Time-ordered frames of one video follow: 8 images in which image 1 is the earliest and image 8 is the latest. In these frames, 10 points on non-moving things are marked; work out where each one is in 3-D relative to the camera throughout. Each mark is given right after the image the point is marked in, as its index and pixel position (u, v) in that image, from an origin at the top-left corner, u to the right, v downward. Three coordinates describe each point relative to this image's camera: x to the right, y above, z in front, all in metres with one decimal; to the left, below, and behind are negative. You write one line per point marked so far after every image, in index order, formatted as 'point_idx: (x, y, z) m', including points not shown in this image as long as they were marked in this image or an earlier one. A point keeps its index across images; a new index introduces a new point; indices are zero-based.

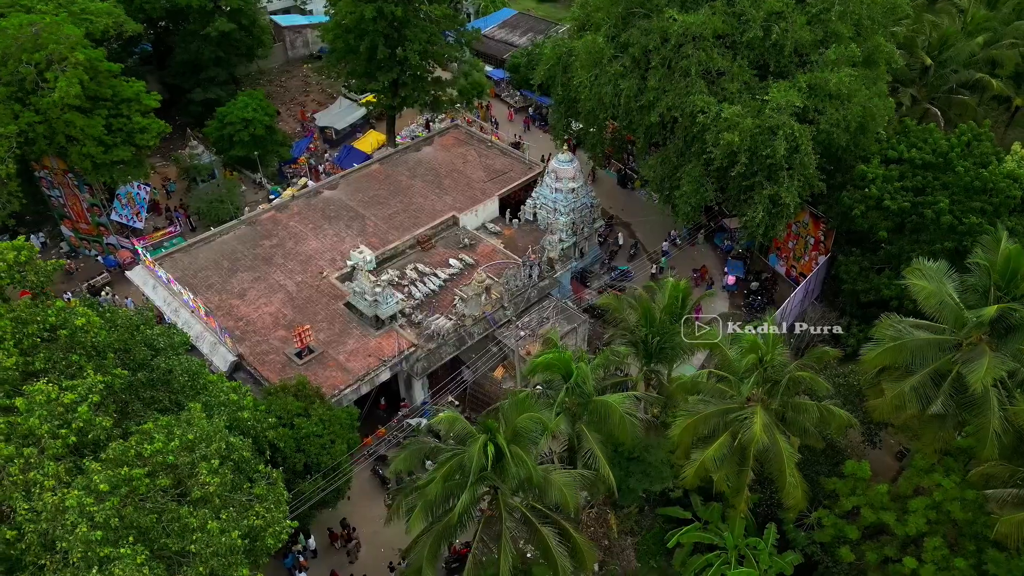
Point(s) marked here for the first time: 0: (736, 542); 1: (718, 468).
0: (+6.0, -6.8, +19.1) m
1: (+5.0, -4.3, +16.9) m
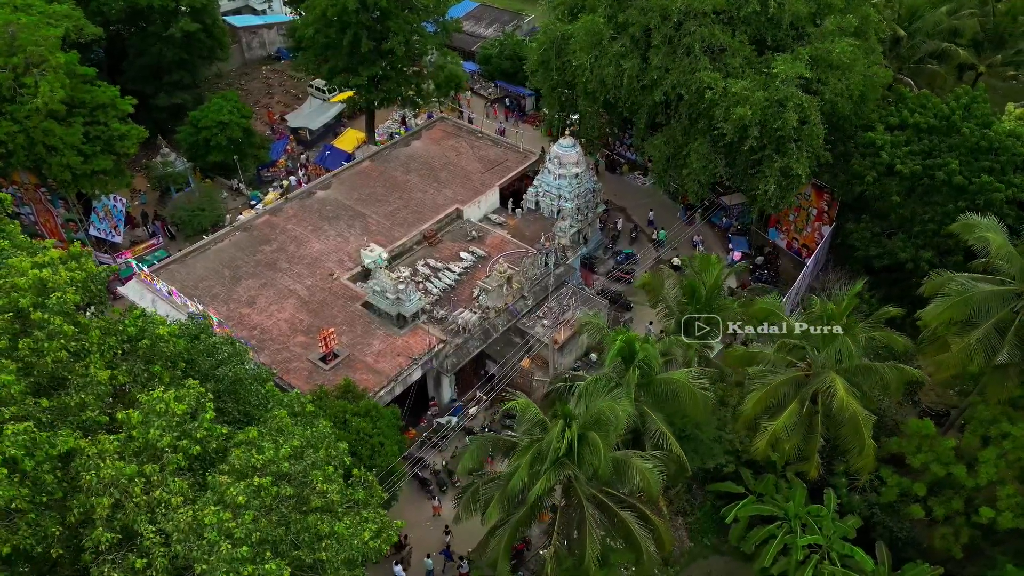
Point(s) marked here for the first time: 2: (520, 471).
0: (+7.6, -6.0, +19.1) m
1: (+6.6, -3.5, +16.8) m
2: (+0.4, -3.8, +14.9) m
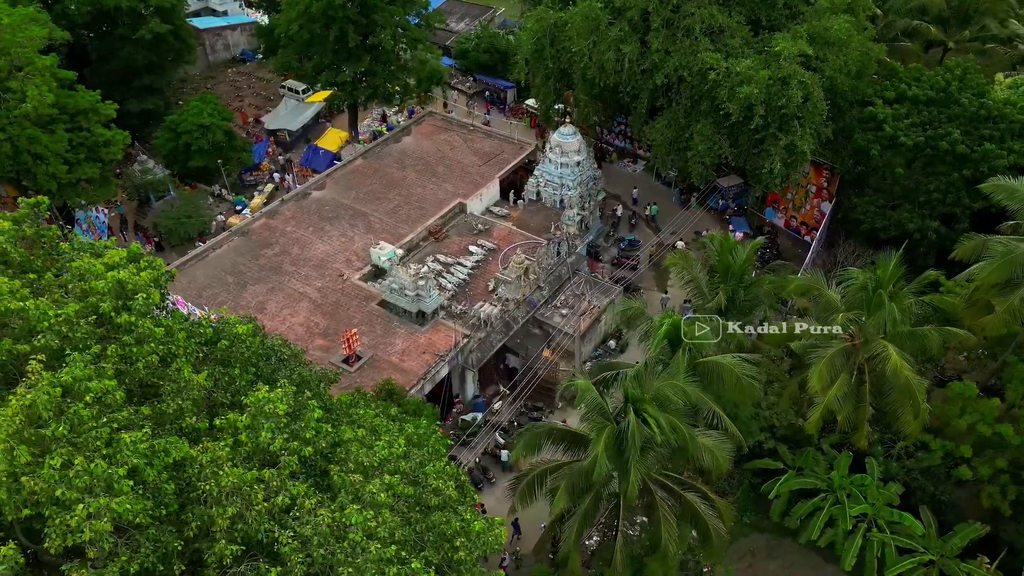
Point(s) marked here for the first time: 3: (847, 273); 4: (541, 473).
0: (+8.9, -5.2, +19.2) m
1: (+7.9, -2.8, +16.8) m
2: (+1.8, -3.4, +14.5) m
3: (+8.5, +0.4, +18.2) m
4: (+0.6, -4.1, +15.9) m
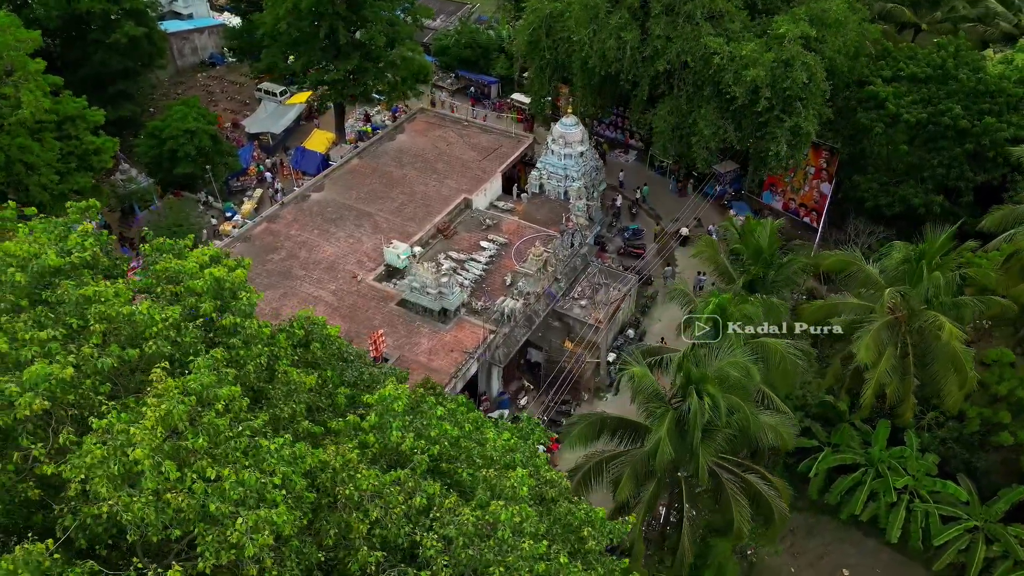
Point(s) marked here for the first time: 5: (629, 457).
0: (+10.0, -4.6, +19.4) m
1: (+9.0, -2.2, +16.9) m
2: (+3.1, -3.1, +14.3) m
3: (+9.5, +1.0, +18.3) m
4: (+1.9, -3.9, +15.6) m
5: (+2.5, -3.7, +15.4) m
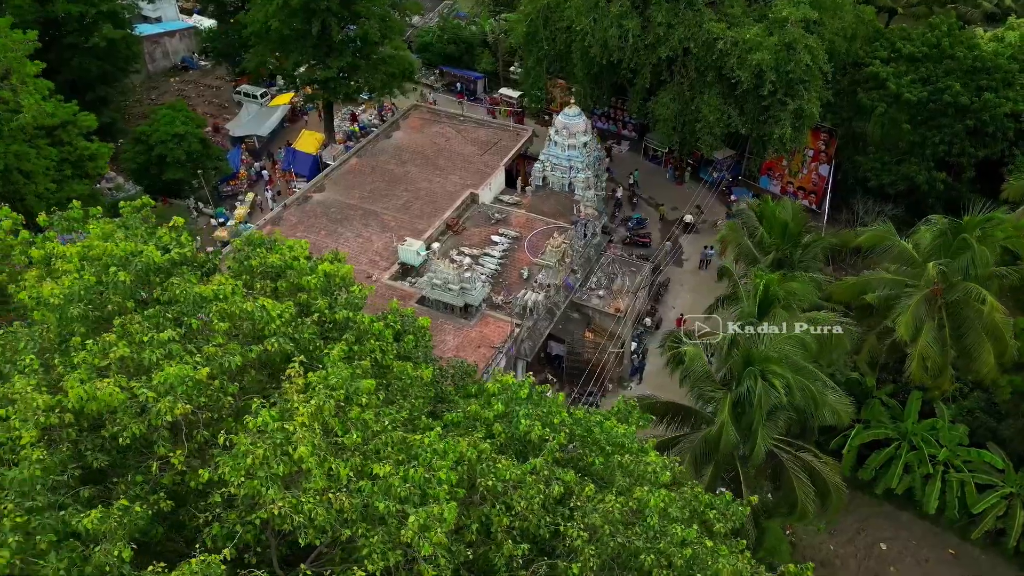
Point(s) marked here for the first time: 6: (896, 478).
0: (+11.0, -3.9, +19.6) m
1: (+10.1, -1.6, +17.1) m
2: (+4.3, -2.7, +14.2) m
3: (+10.3, +1.7, +18.5) m
4: (+3.1, -3.5, +15.4) m
5: (+3.7, -3.3, +15.2) m
6: (+10.4, -5.1, +19.3) m
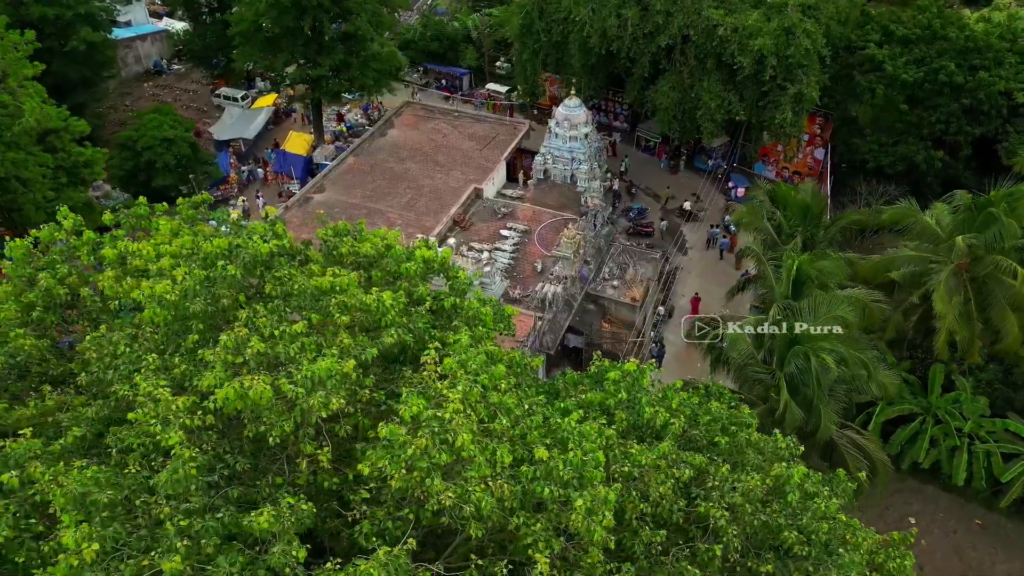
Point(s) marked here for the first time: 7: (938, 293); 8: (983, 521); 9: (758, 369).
0: (+11.9, -3.2, +19.9) m
1: (+10.9, -1.0, +17.3) m
2: (+5.4, -2.3, +14.2) m
3: (+10.9, +2.3, +18.7) m
4: (+4.1, -3.2, +15.4) m
5: (+4.7, -3.0, +15.2) m
6: (+11.3, -4.5, +19.5) m
7: (+10.0, -0.1, +17.0) m
8: (+13.1, -6.5, +19.8) m
9: (+5.2, -1.7, +15.2) m
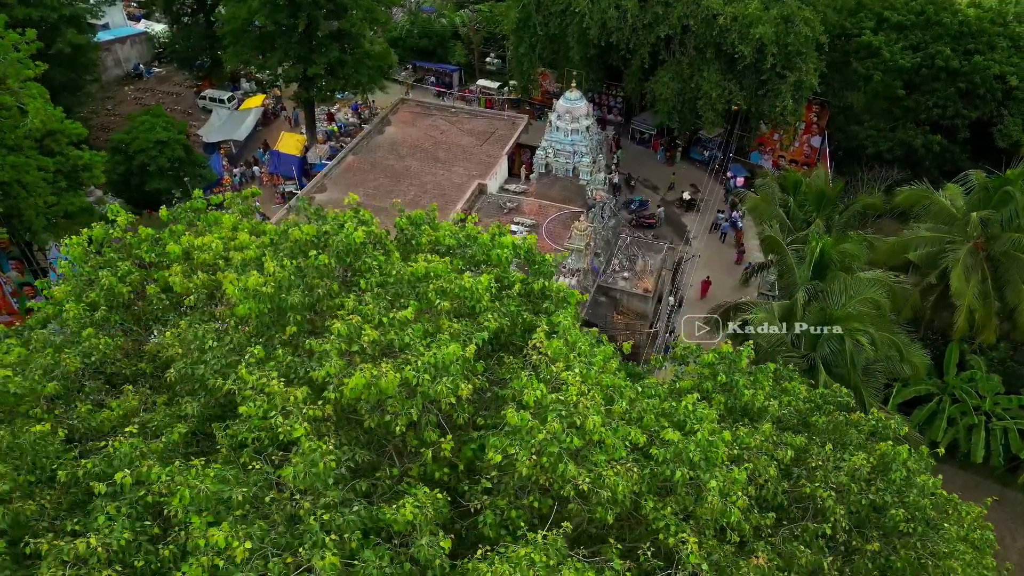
0: (+12.5, -2.7, +20.1) m
1: (+11.5, -0.4, +17.5) m
2: (+6.1, -2.0, +14.2) m
3: (+11.4, +2.9, +18.9) m
4: (+4.9, -2.9, +15.3) m
5: (+5.5, -2.6, +15.2) m
6: (+12.0, -3.9, +19.7) m
7: (+10.6, +0.4, +17.2) m
8: (+13.8, -5.9, +20.1) m
9: (+5.9, -1.4, +15.2) m
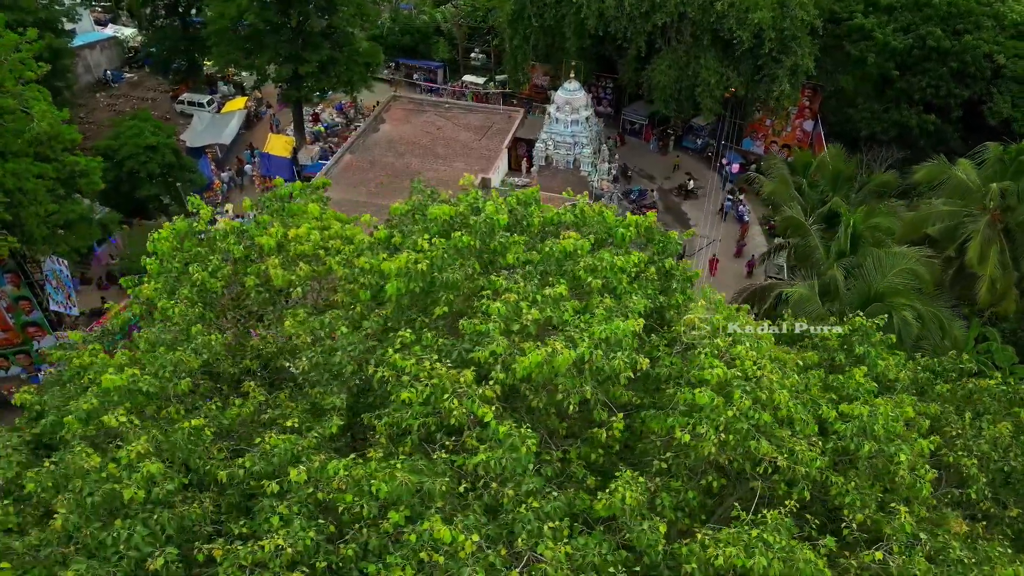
0: (+13.2, -1.9, +20.5) m
1: (+12.3, +0.3, +17.9) m
2: (+7.1, -1.5, +14.2) m
3: (+11.9, +3.6, +19.2) m
4: (+5.9, -2.4, +15.3) m
5: (+6.5, -2.2, +15.2) m
6: (+12.8, -3.2, +20.1) m
7: (+11.4, +1.1, +17.5) m
8: (+14.6, -5.1, +20.5) m
9: (+6.8, -0.9, +15.3) m
